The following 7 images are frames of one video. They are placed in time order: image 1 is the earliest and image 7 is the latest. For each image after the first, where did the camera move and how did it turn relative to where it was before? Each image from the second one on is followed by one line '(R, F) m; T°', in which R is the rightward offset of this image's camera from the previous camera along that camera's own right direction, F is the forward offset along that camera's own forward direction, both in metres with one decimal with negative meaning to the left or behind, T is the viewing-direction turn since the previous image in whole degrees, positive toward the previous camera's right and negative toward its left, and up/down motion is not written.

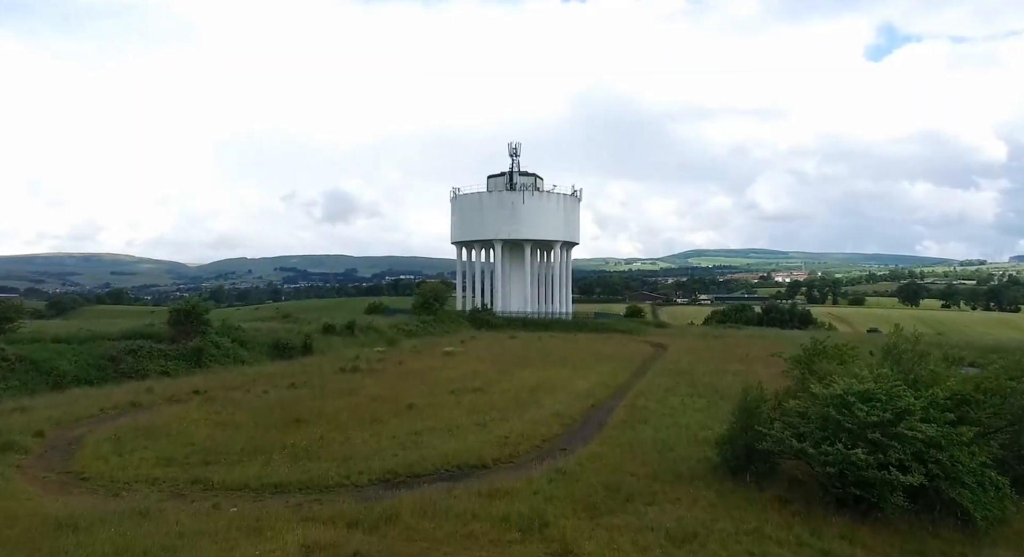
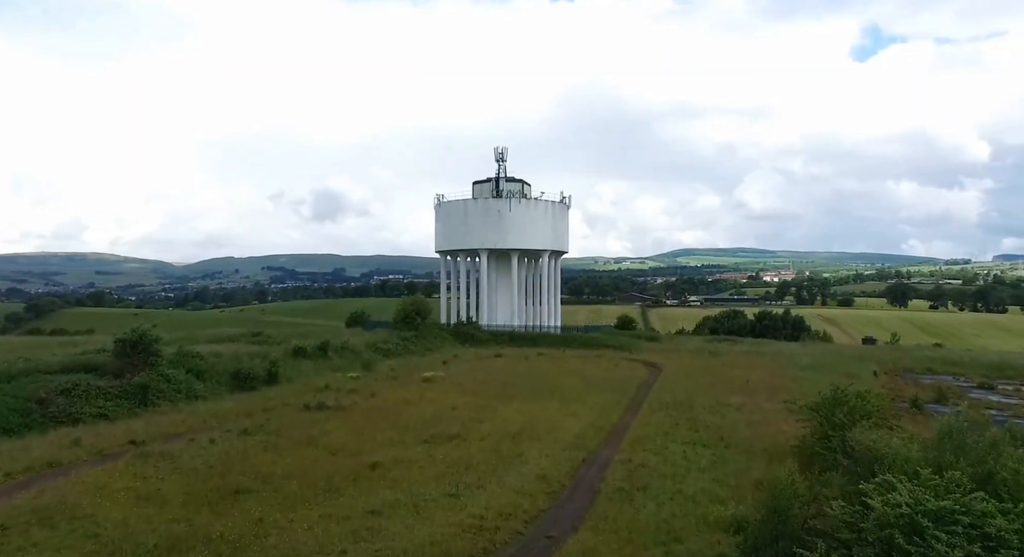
(+0.2, +2.3) m; +1°
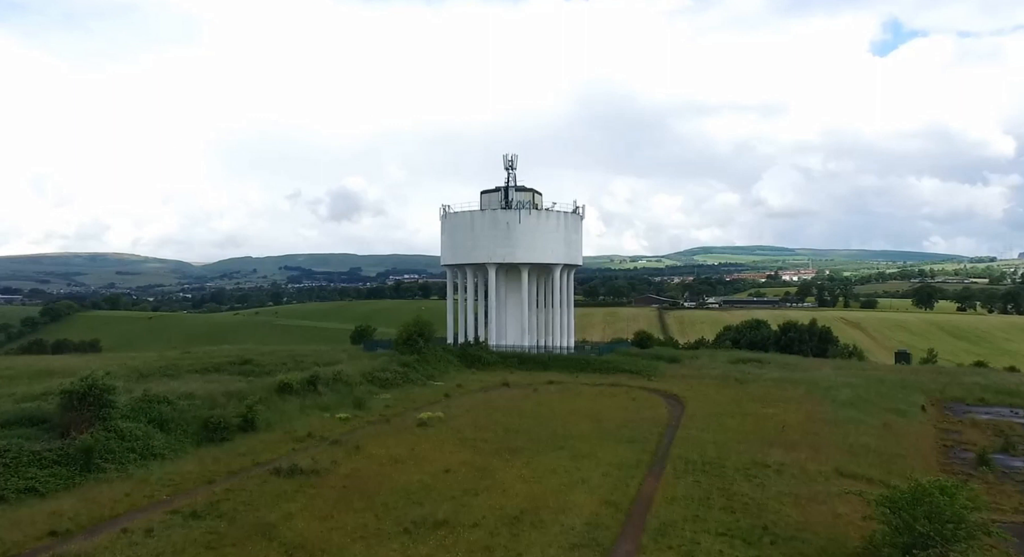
(+0.4, +3.2) m; -1°
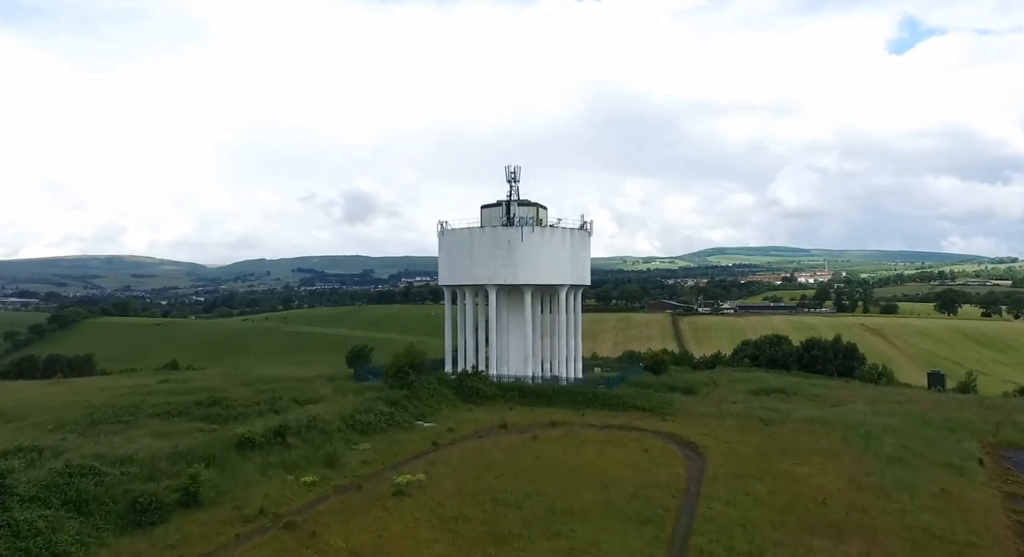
(+0.6, +3.9) m; -1°
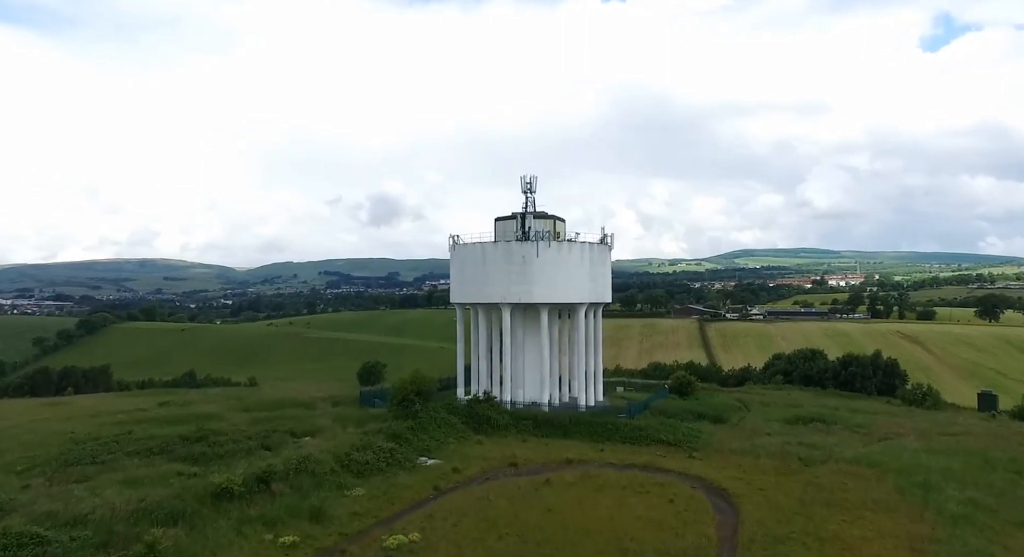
(+0.6, +3.0) m; -2°
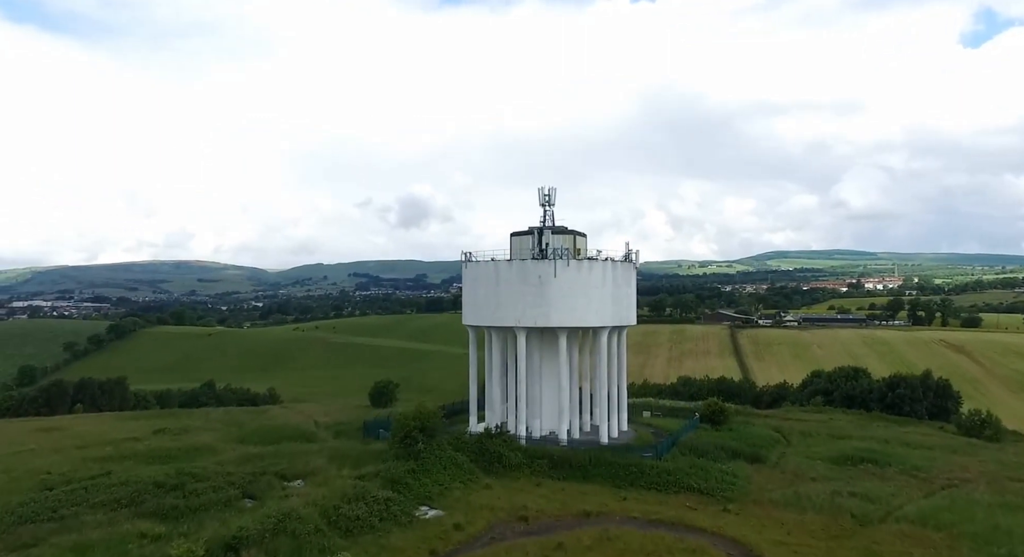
(+0.7, +3.5) m; -2°
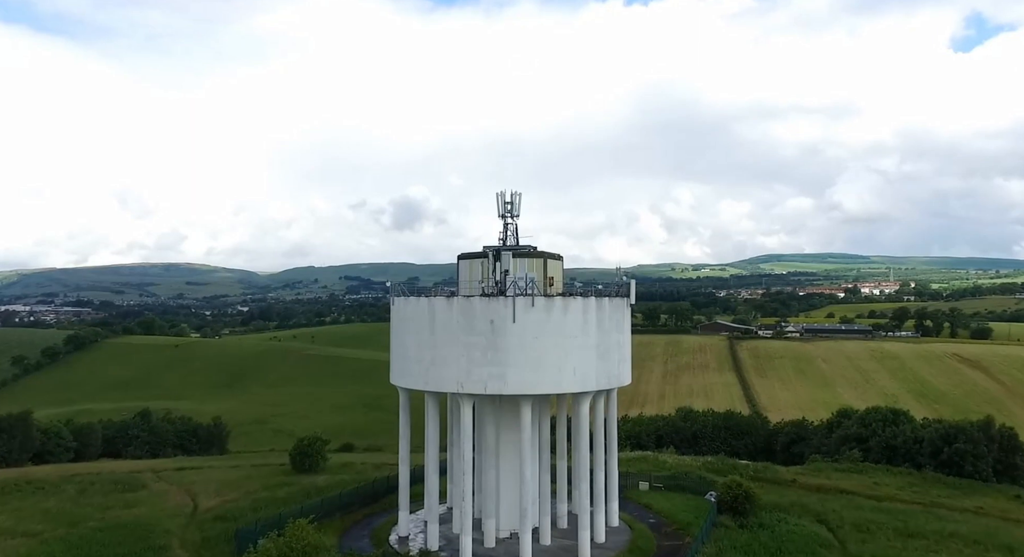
(+1.7, +12.2) m; +1°
